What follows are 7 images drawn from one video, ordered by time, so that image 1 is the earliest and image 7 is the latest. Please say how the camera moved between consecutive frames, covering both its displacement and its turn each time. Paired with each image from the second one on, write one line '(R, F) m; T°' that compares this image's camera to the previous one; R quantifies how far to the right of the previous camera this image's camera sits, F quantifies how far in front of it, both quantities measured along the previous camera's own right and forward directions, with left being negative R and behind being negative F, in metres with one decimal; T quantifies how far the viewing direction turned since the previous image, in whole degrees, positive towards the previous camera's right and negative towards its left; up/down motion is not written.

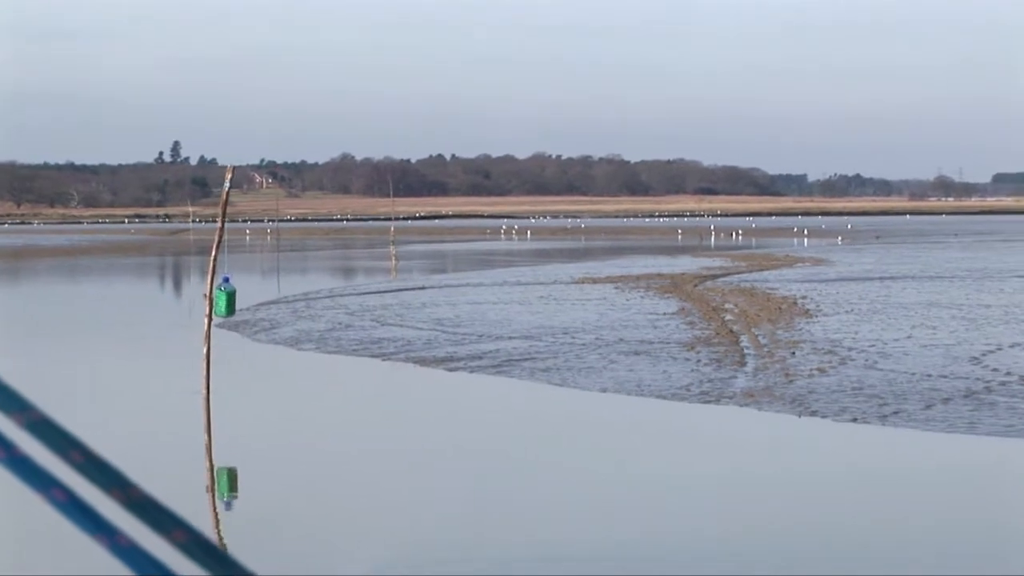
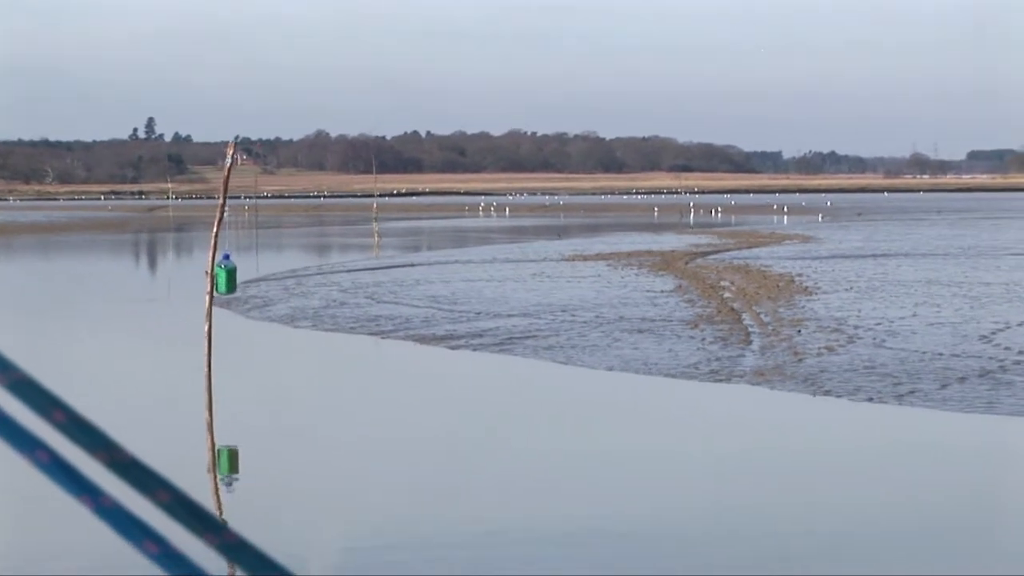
(-0.2, +0.2) m; +1°
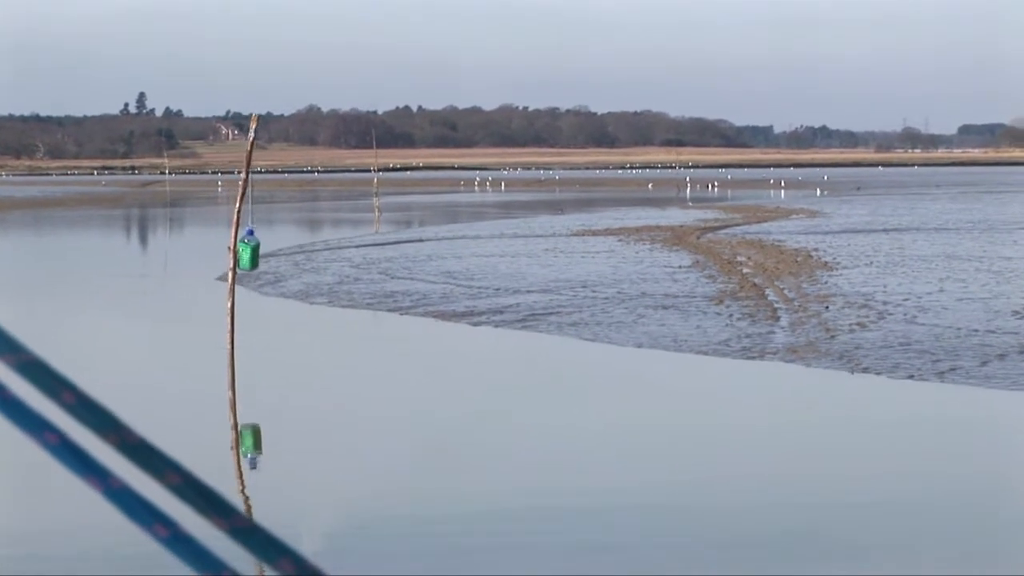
(-0.3, +0.1) m; 0°
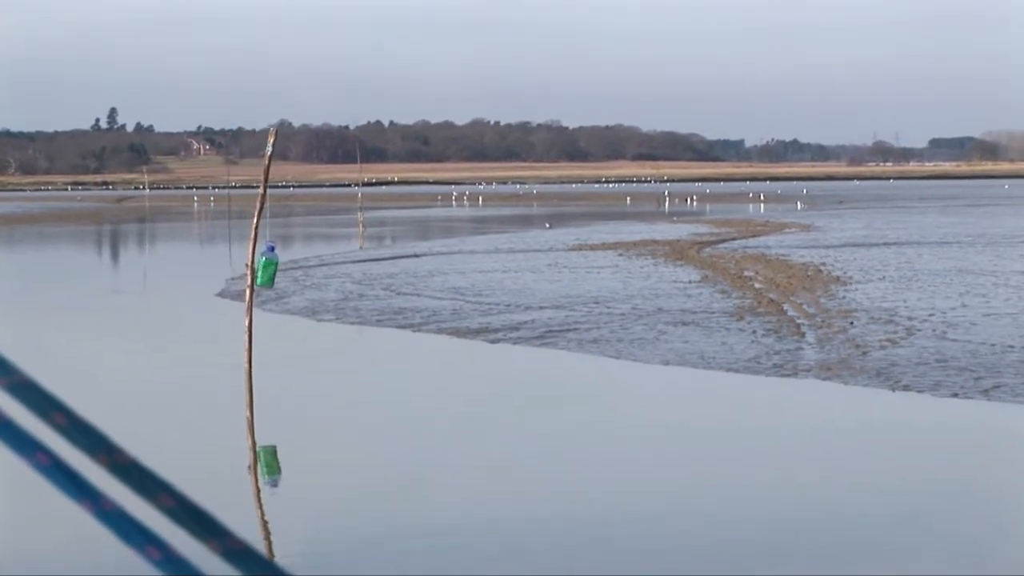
(-0.4, +0.2) m; 0°
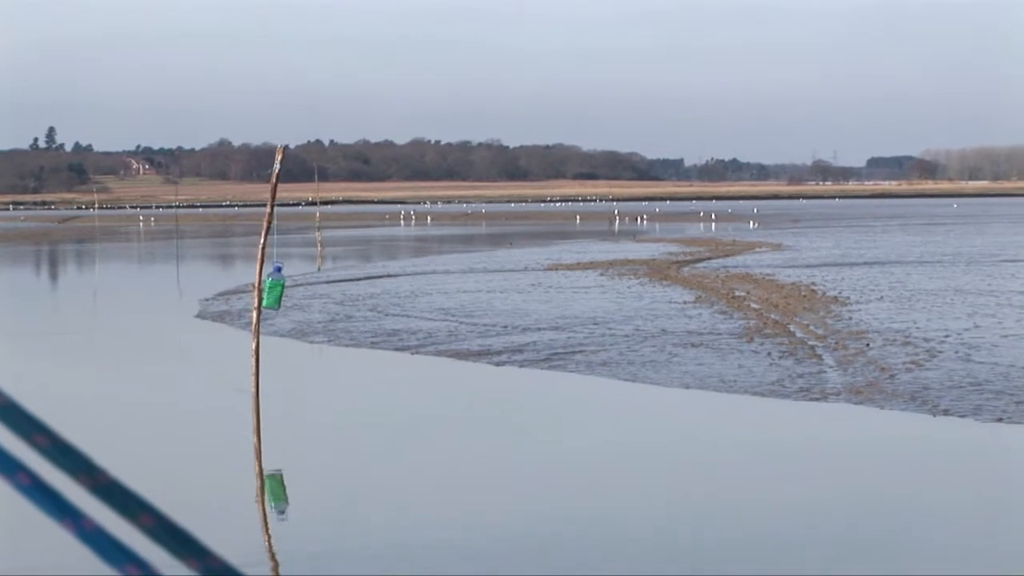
(-0.6, +0.3) m; +1°
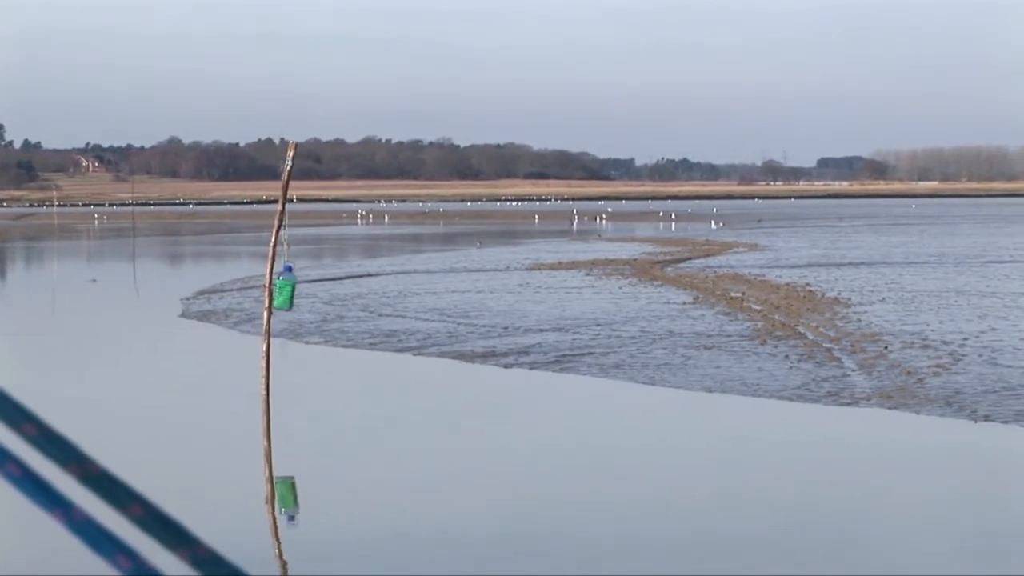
(-0.5, +0.3) m; +1°
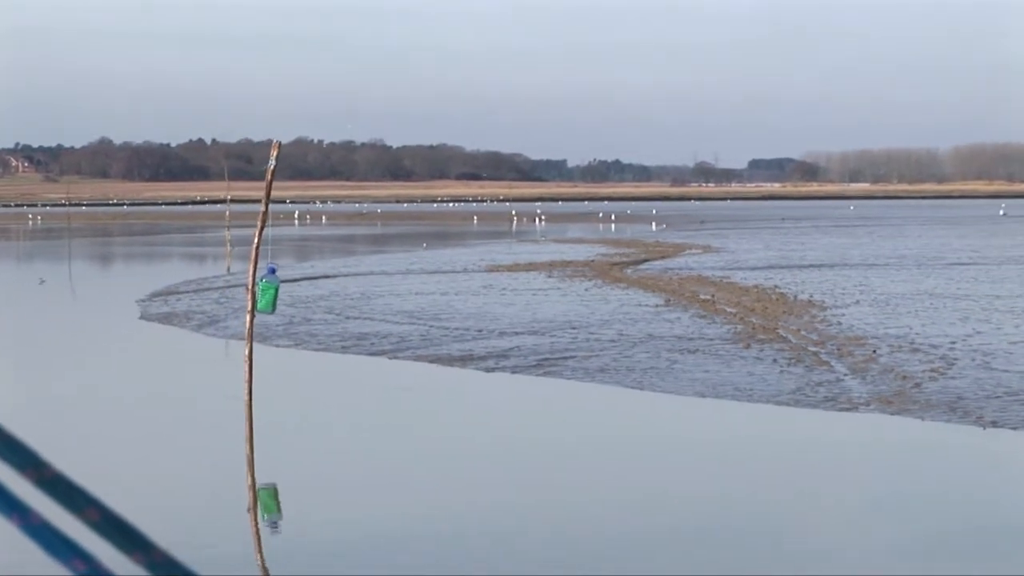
(-0.4, +0.3) m; +2°
